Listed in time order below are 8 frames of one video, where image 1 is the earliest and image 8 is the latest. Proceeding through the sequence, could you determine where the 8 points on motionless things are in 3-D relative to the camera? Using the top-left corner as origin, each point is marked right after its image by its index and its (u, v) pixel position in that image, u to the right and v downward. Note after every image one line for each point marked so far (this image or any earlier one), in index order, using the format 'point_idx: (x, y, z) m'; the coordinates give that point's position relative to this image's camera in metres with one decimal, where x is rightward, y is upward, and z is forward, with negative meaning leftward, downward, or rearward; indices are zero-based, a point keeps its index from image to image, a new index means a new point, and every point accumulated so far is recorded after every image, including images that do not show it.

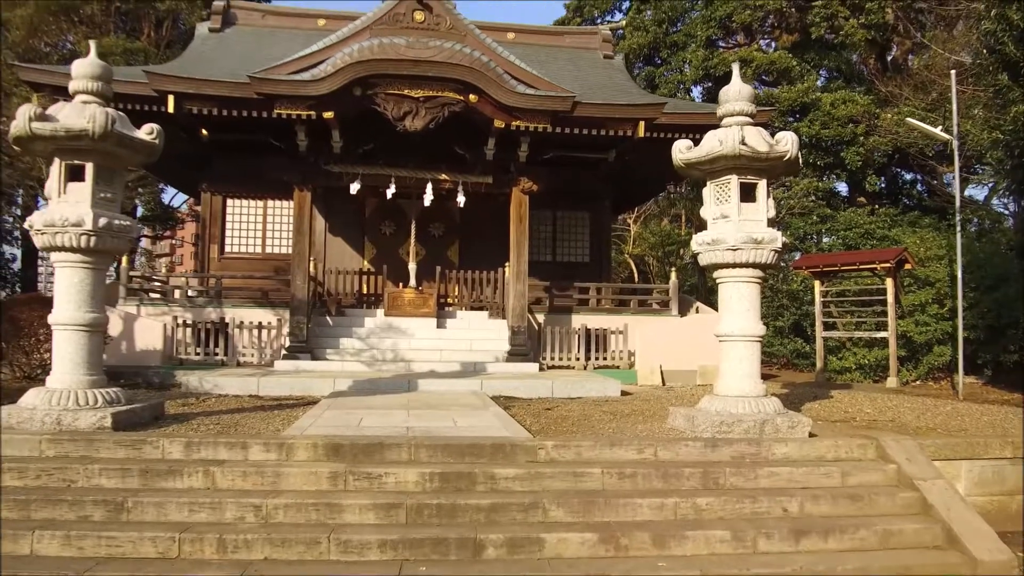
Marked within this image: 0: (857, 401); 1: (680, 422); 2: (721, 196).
0: (+3.8, -1.2, +9.0) m
1: (+1.2, -1.0, +6.1) m
2: (+1.6, +0.7, +6.3) m
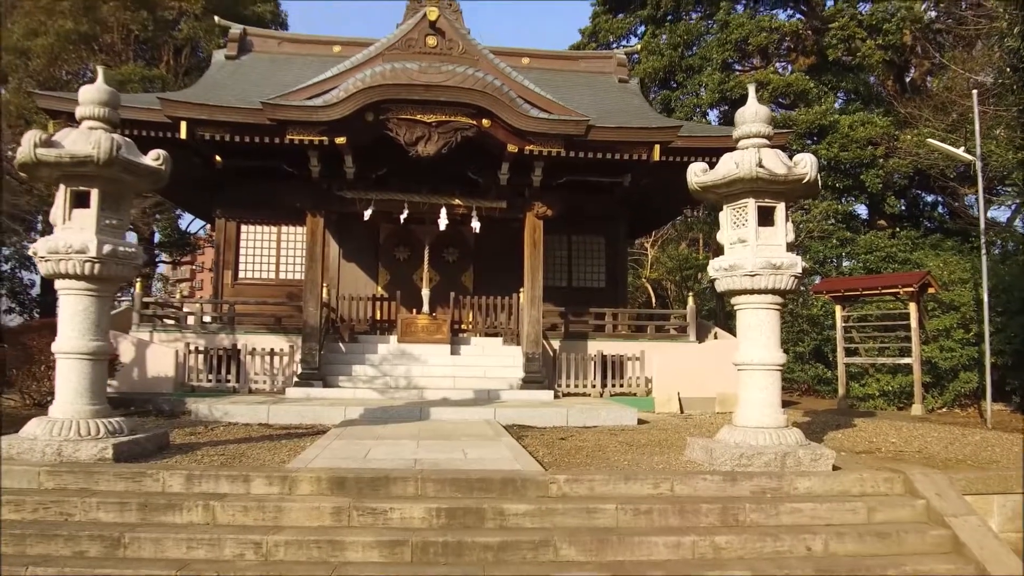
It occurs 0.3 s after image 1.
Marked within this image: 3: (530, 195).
0: (+3.9, -1.5, +8.8) m
1: (+1.3, -1.2, +5.9) m
2: (+1.7, +0.5, +6.1) m
3: (+0.3, +1.3, +11.3) m
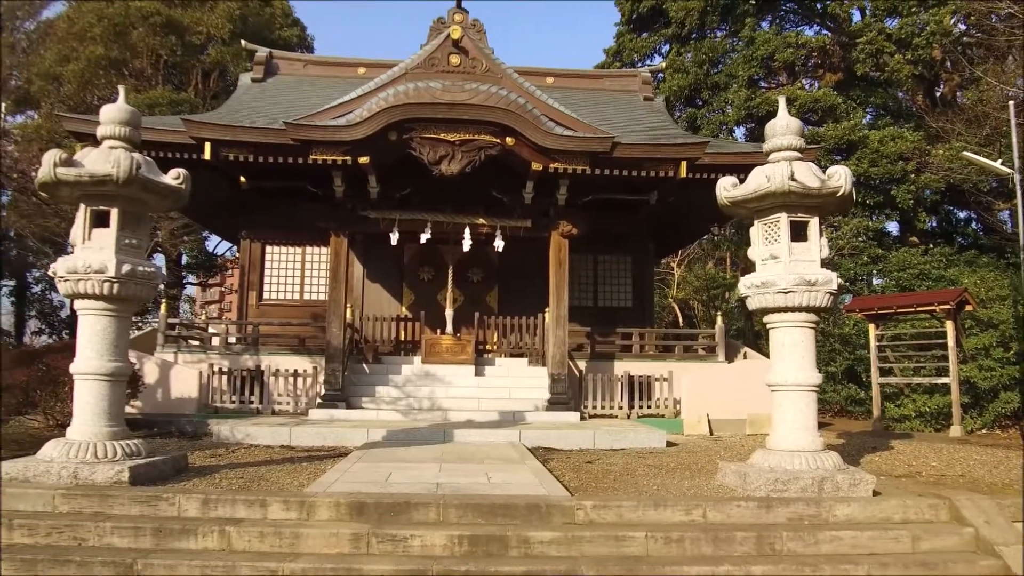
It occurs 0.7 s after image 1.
0: (+4.2, -1.7, +8.5) m
1: (+1.5, -1.3, +5.7) m
2: (+1.8, +0.4, +5.9) m
3: (+0.6, +1.0, +11.2) m
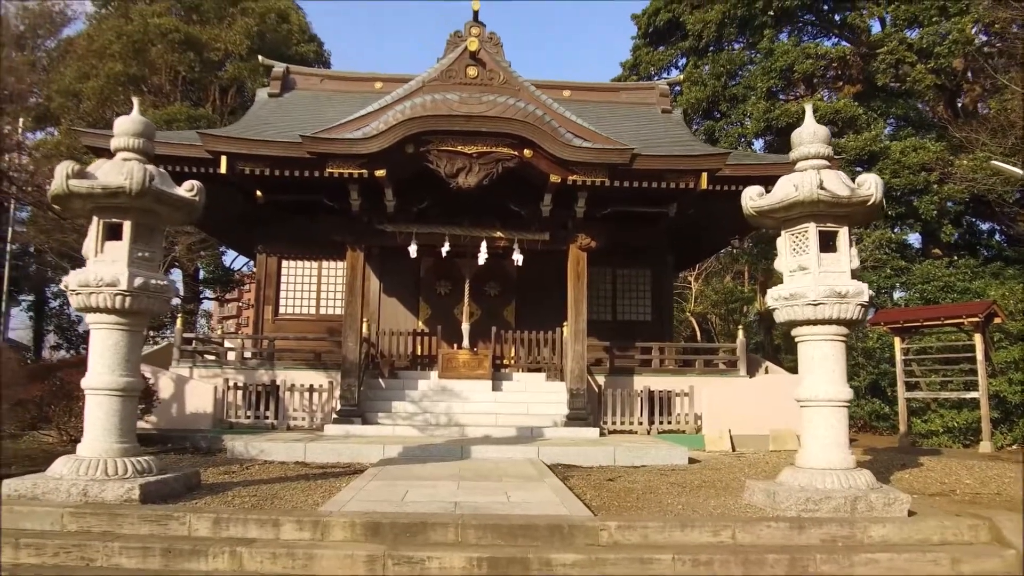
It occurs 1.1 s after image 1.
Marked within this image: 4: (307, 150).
0: (+4.4, -1.8, +8.2) m
1: (+1.6, -1.4, +5.5) m
2: (+2.0, +0.3, +5.7) m
3: (+0.8, +0.8, +11.1) m
4: (-2.4, +1.6, +9.6) m
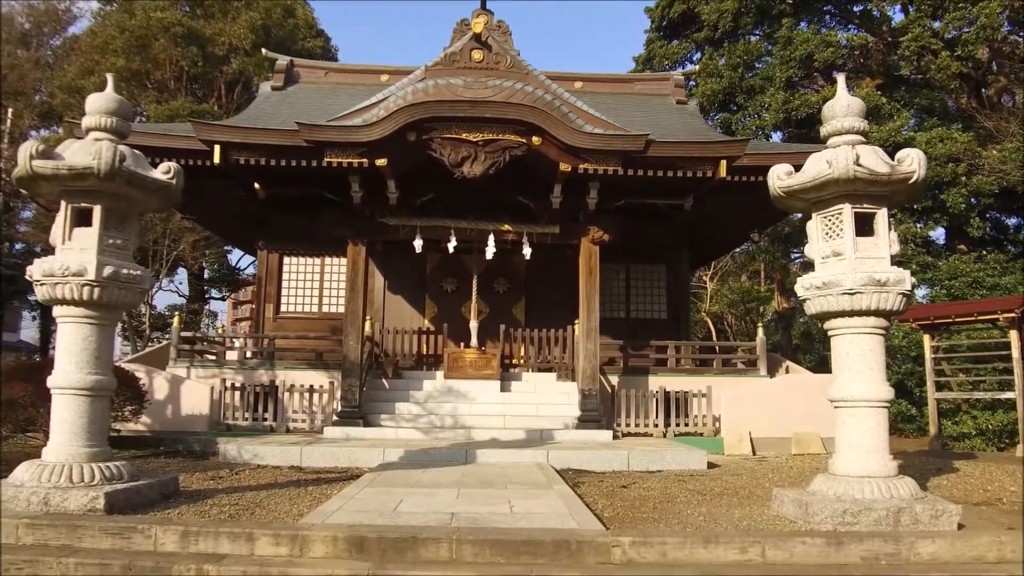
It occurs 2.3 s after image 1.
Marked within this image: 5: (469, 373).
0: (+4.4, -1.7, +7.6) m
1: (+1.6, -1.3, +4.9) m
2: (+2.0, +0.4, +5.2) m
3: (+0.9, +0.9, +10.5) m
4: (-2.3, +1.6, +9.2) m
5: (-0.6, -1.1, +11.2) m
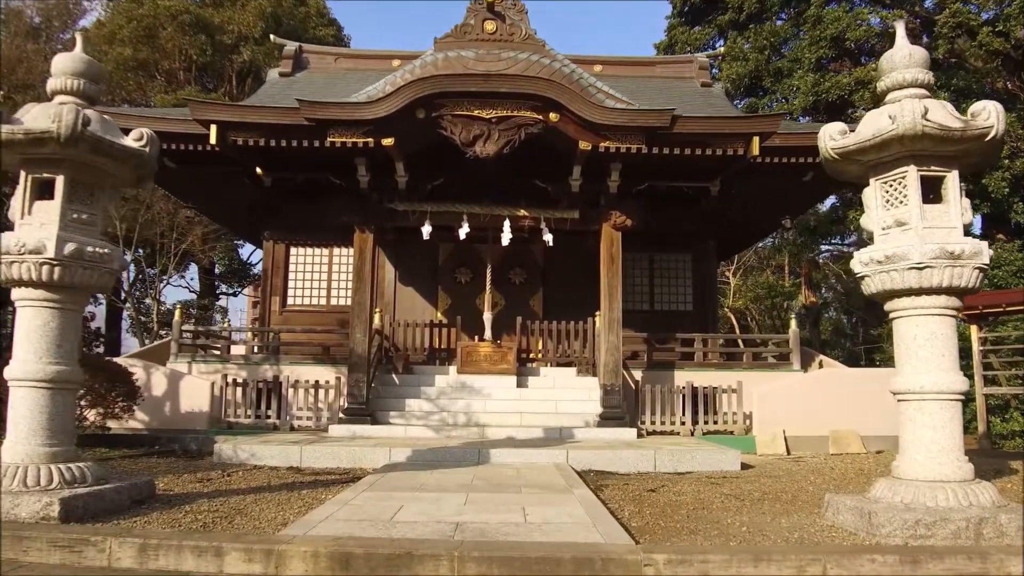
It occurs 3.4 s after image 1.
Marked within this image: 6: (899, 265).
0: (+4.6, -1.6, +6.9) m
1: (+1.7, -1.2, +4.3) m
2: (+2.1, +0.5, +4.5) m
3: (+1.1, +1.0, +9.9) m
4: (-2.1, +1.8, +8.6) m
5: (-0.3, -1.0, +10.5) m
6: (+2.0, +0.1, +4.3) m
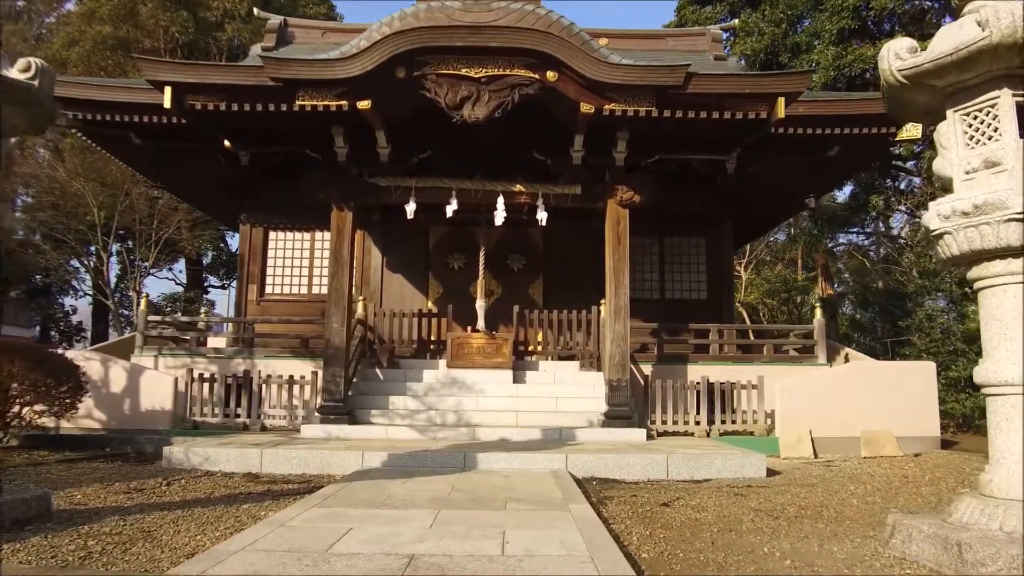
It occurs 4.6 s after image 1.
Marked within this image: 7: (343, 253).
0: (+4.5, -1.4, +5.8) m
1: (+1.6, -1.0, +3.3) m
2: (+2.0, +0.7, +3.5) m
3: (+1.1, +1.2, +8.9) m
4: (-2.2, +1.9, +7.6) m
5: (-0.4, -0.8, +9.6) m
6: (+1.9, +0.3, +3.2) m
7: (-1.8, +0.4, +8.8) m
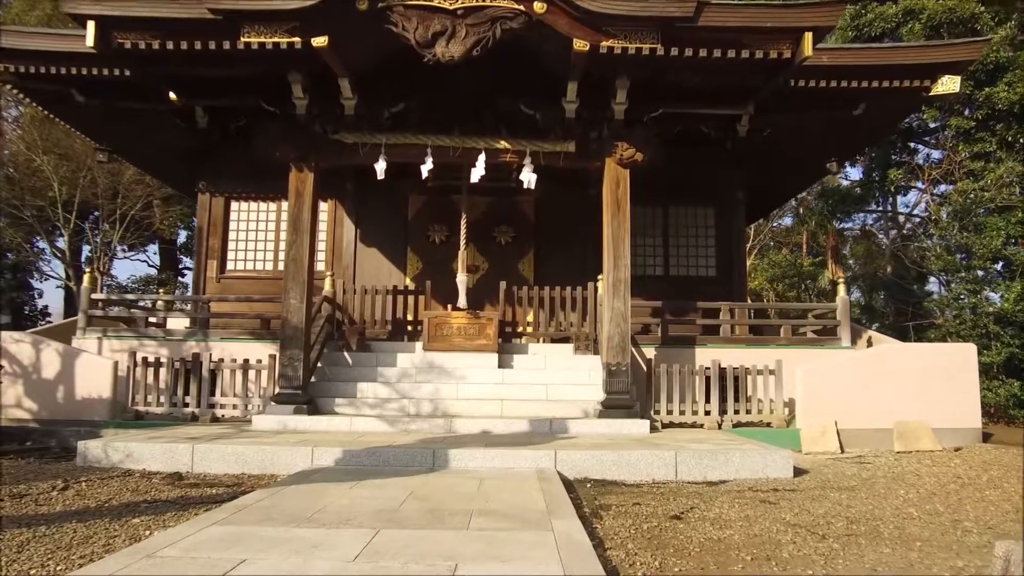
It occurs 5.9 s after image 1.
0: (+4.3, -1.2, +4.8) m
1: (+1.5, -0.8, +2.2) m
2: (+1.8, +0.9, +2.4) m
3: (+0.9, +1.4, +7.8) m
4: (-2.4, +2.2, +6.5) m
5: (-0.5, -0.6, +8.5) m
6: (+1.7, +0.5, +2.2) m
7: (-1.9, +0.6, +7.7) m
